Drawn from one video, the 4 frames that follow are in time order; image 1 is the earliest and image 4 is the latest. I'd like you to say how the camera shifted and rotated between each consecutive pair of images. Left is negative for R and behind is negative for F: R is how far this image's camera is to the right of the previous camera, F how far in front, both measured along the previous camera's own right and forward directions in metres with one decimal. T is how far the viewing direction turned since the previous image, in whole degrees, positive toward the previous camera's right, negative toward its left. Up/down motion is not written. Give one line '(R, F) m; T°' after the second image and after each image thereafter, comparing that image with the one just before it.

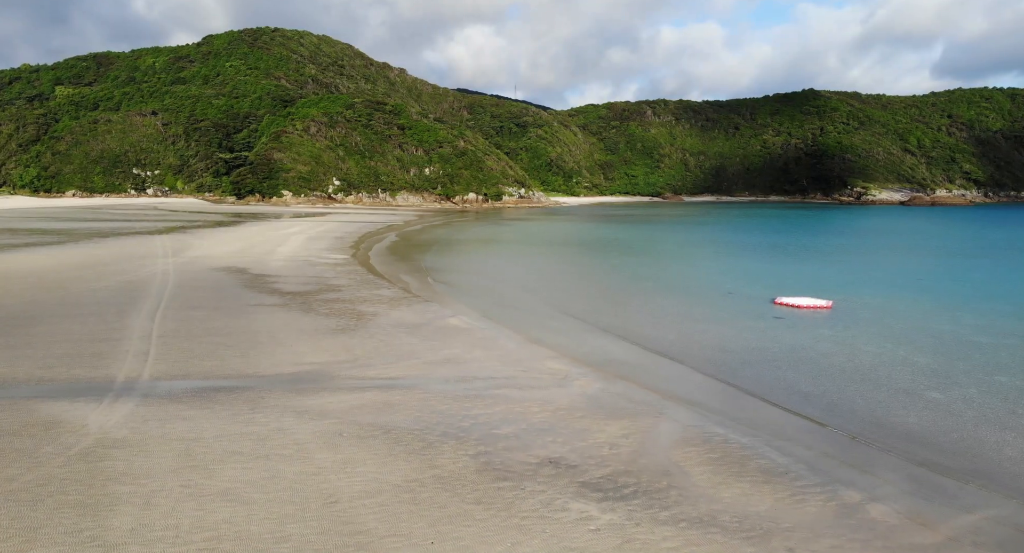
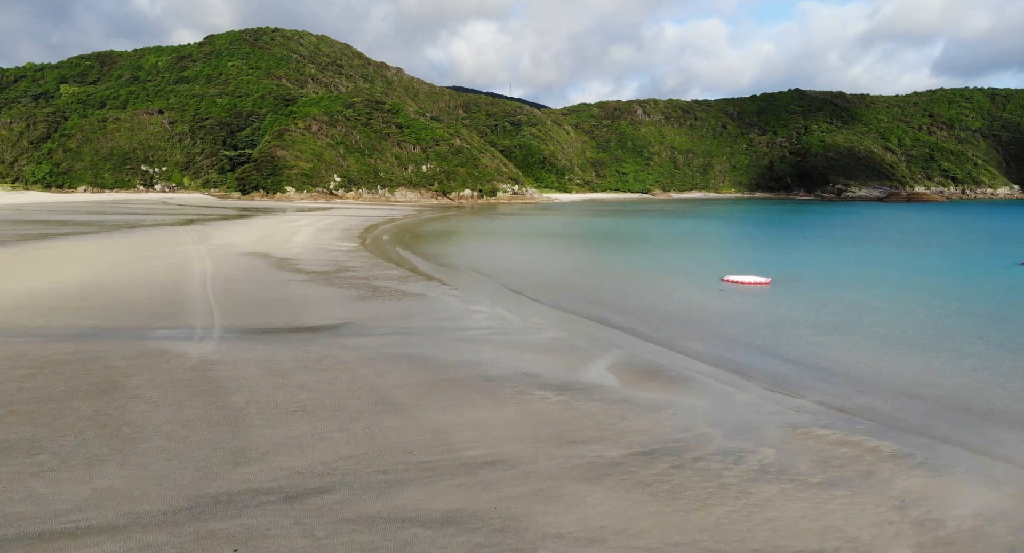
(+0.1, -3.0) m; 0°
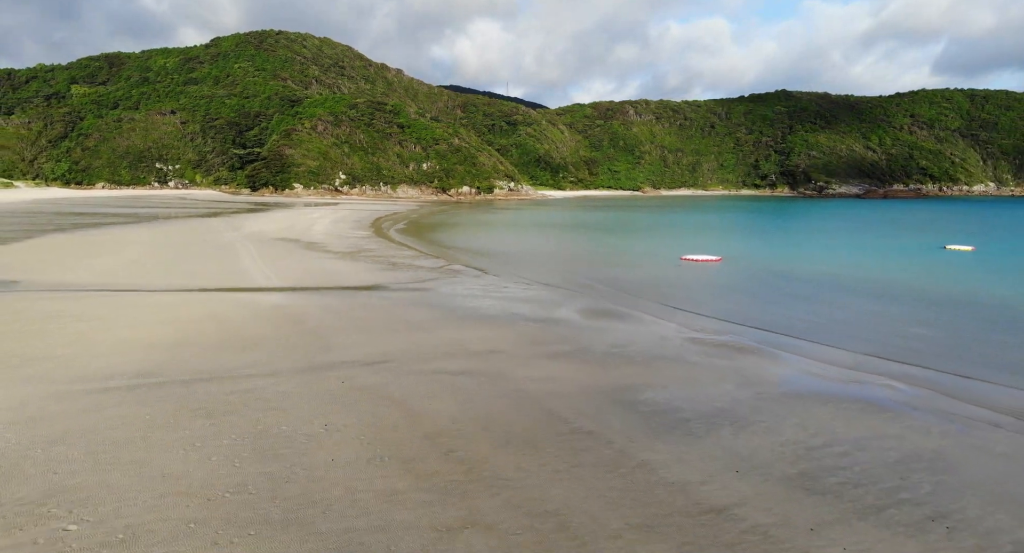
(+0.1, -3.9) m; 0°
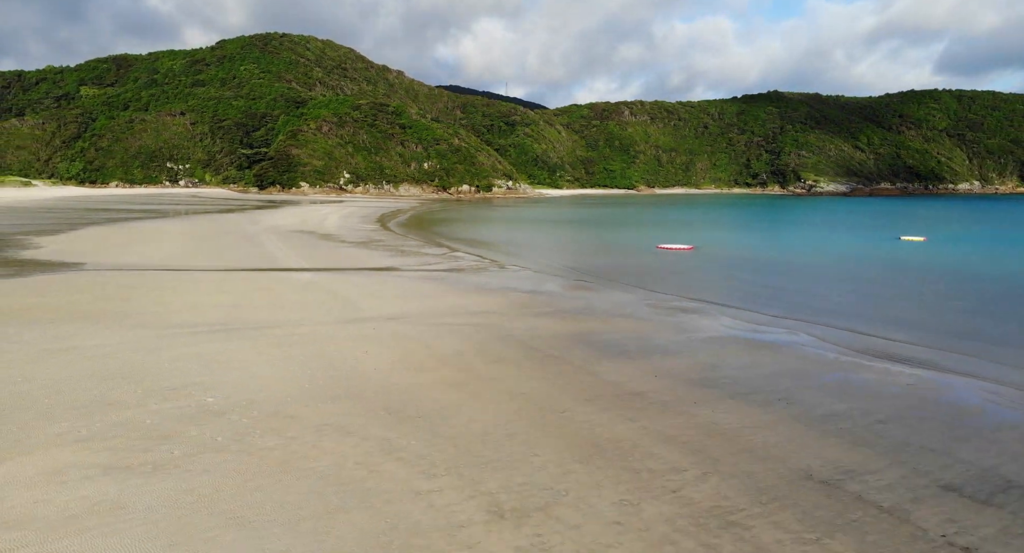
(+0.2, -2.8) m; 0°
